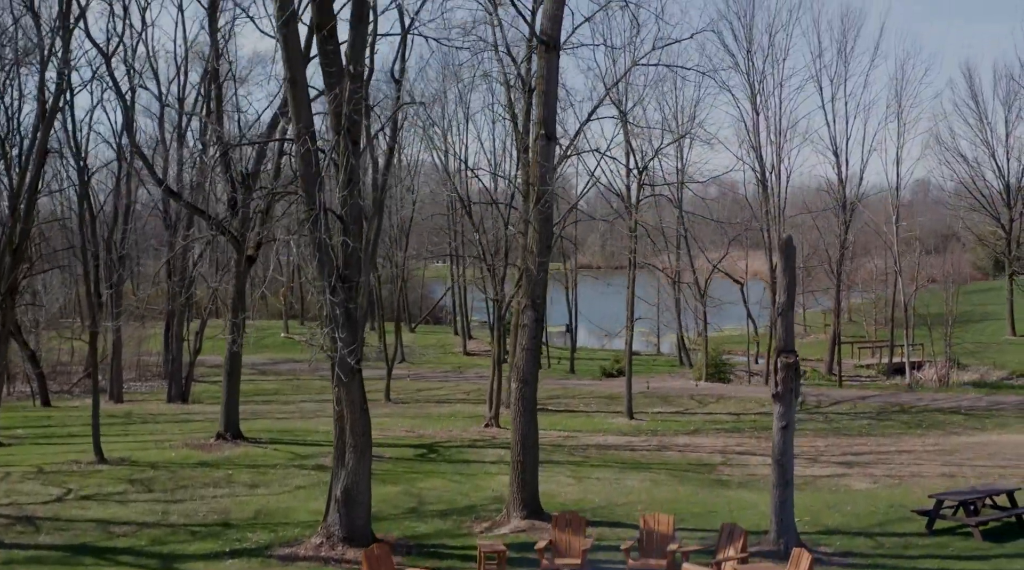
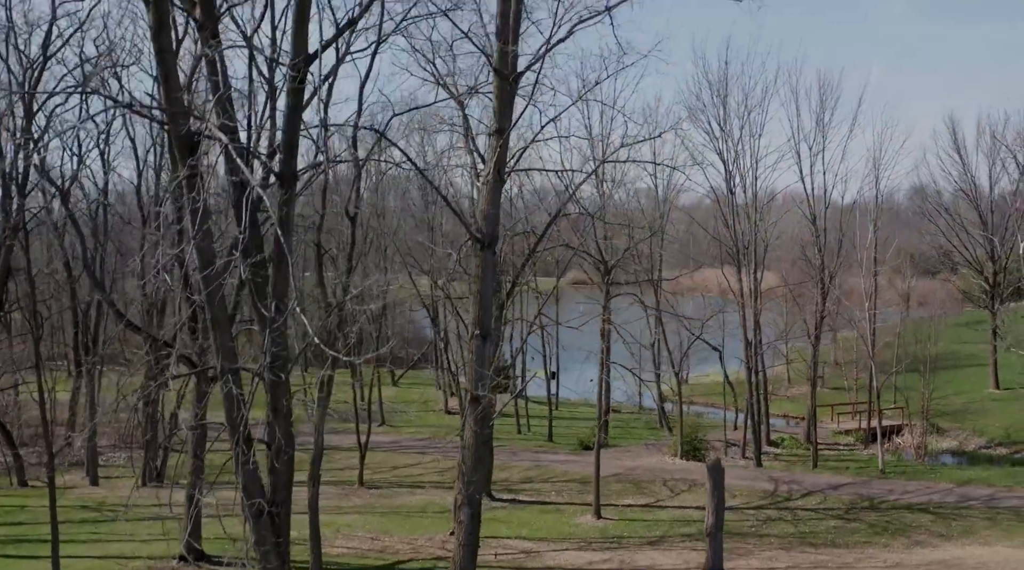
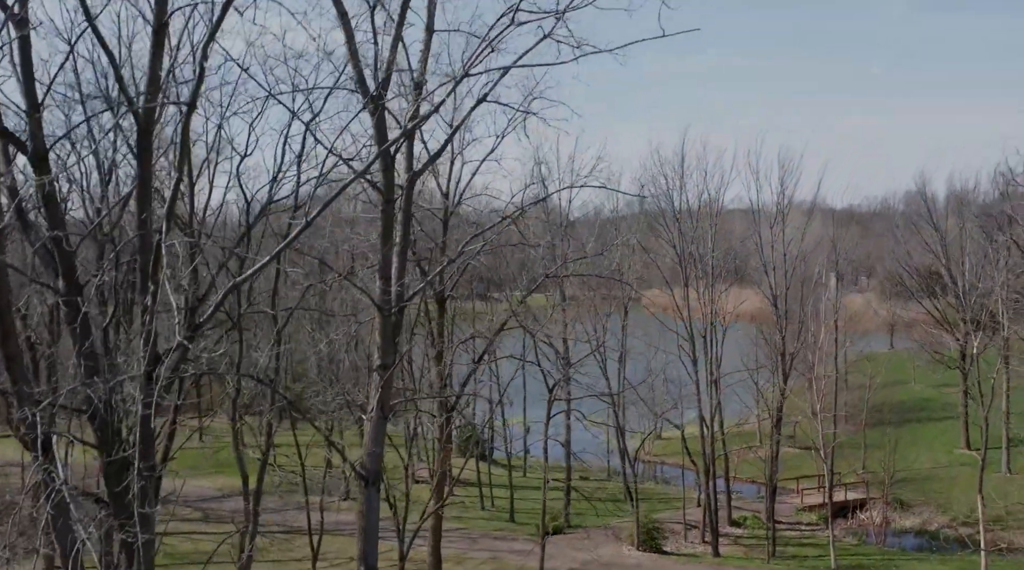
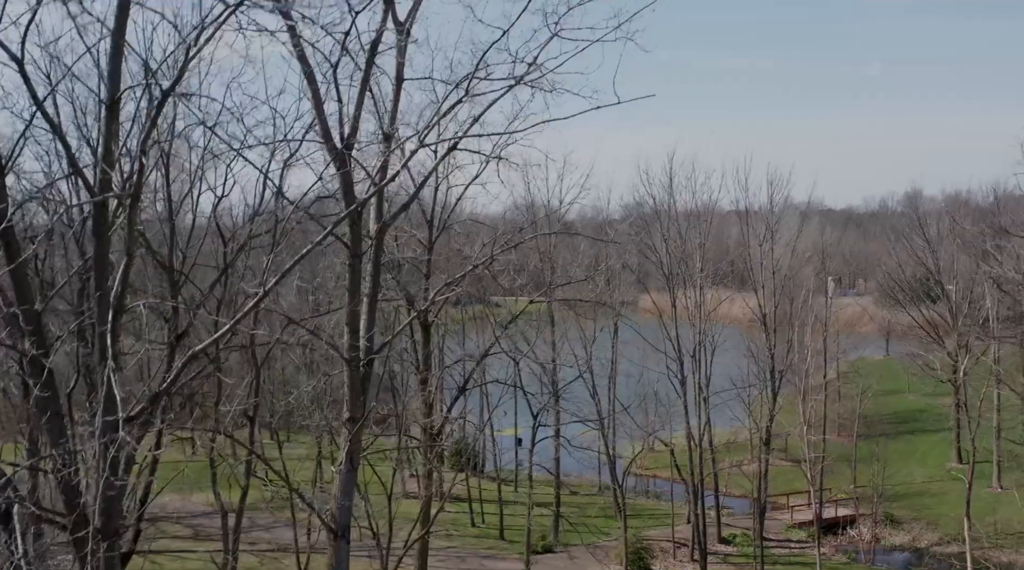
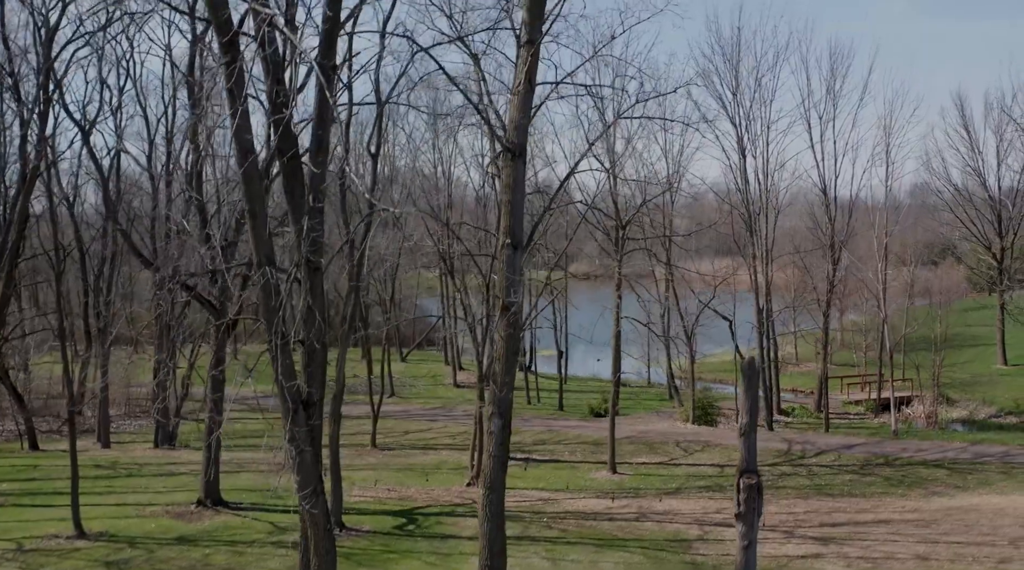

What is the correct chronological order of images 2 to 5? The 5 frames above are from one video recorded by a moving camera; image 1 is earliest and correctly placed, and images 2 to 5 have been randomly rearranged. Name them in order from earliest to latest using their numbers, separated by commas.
5, 2, 3, 4
